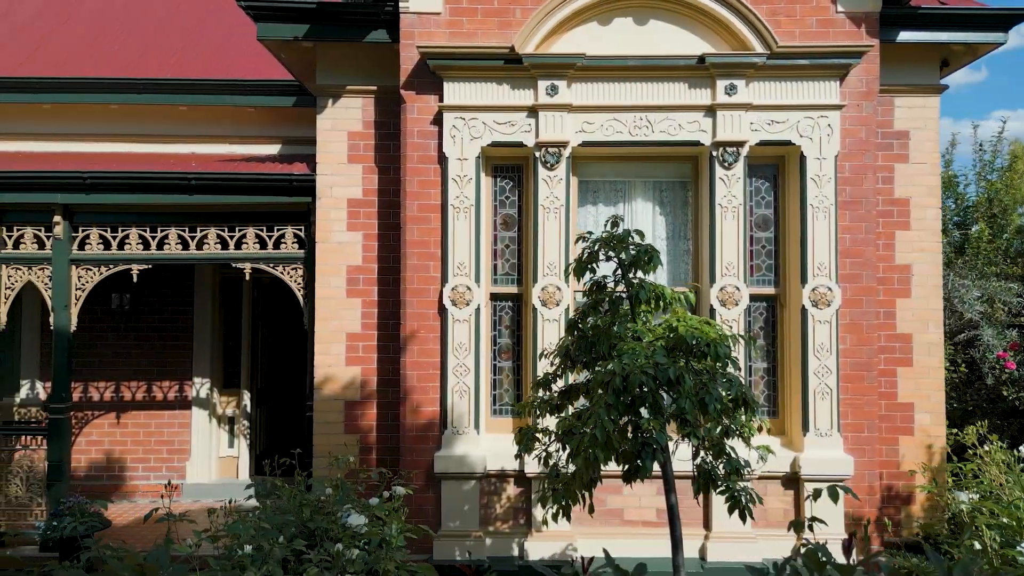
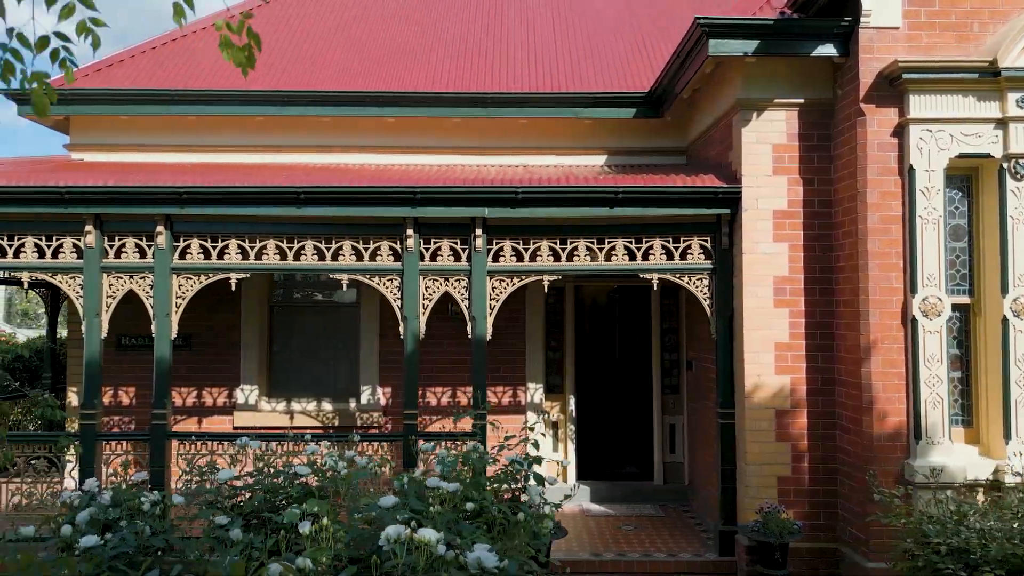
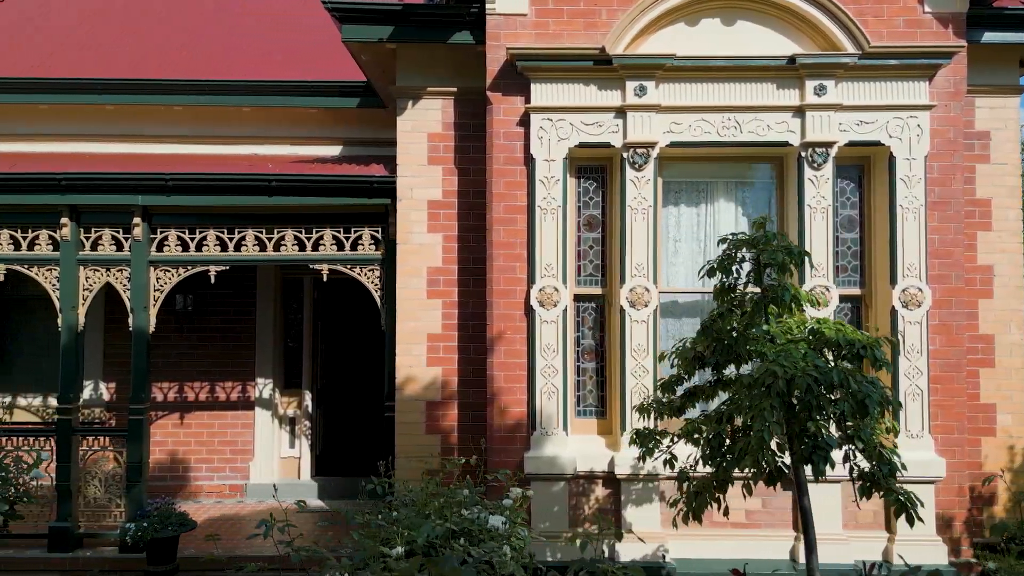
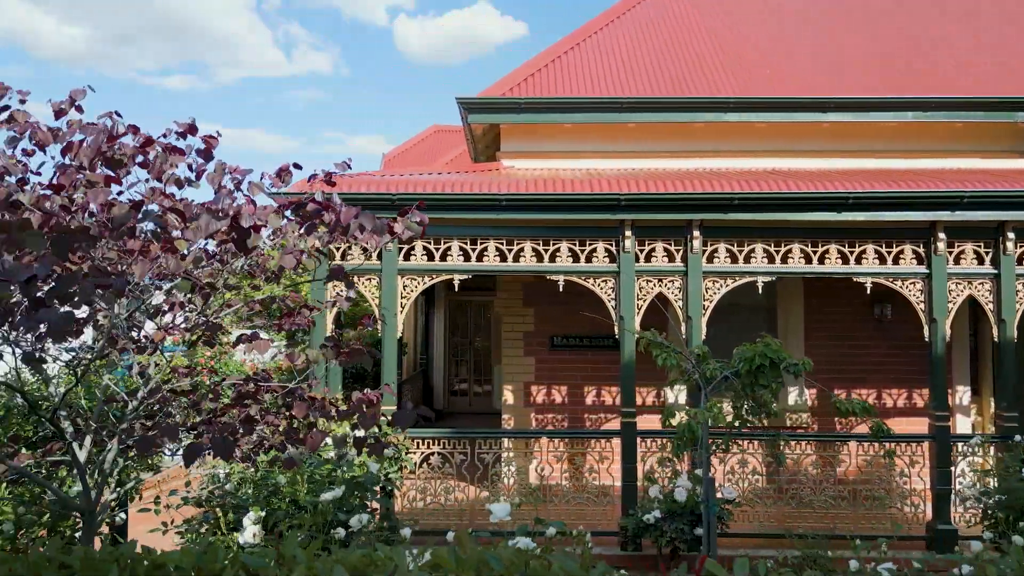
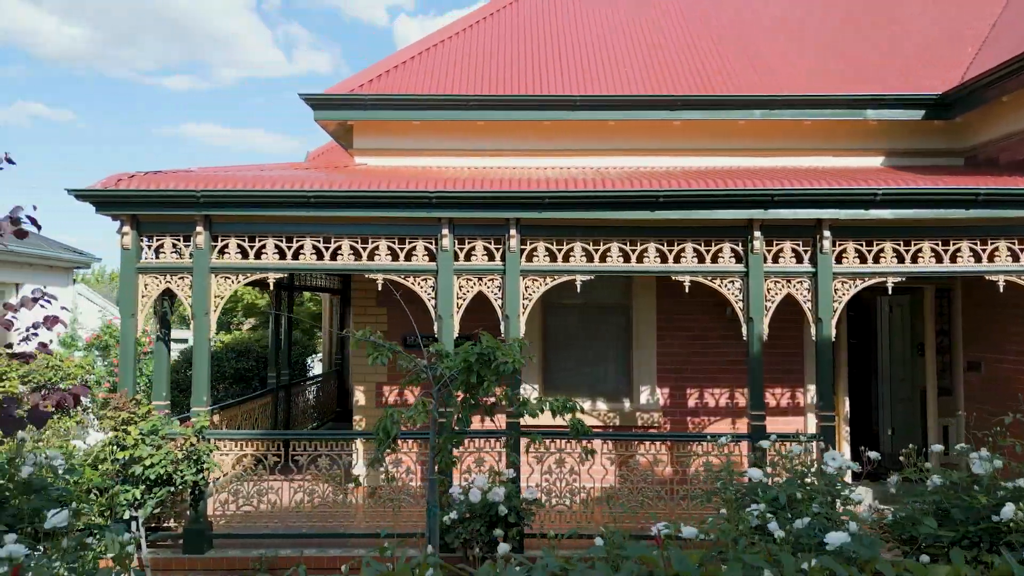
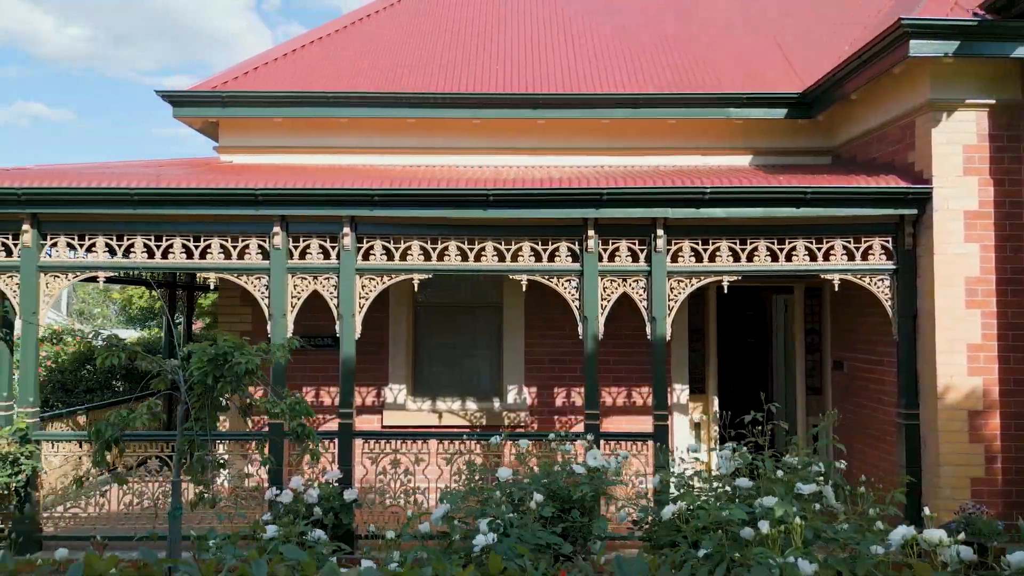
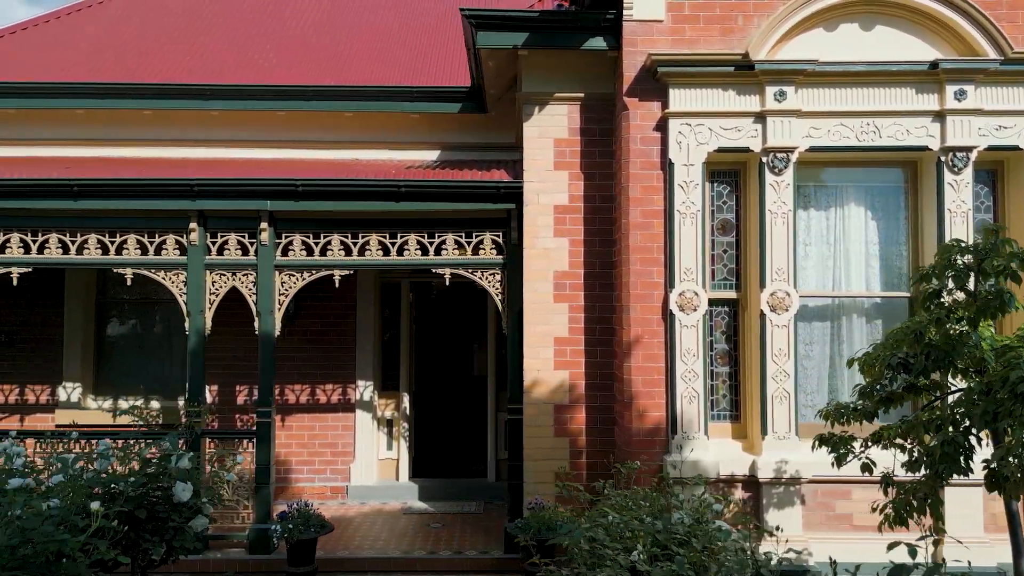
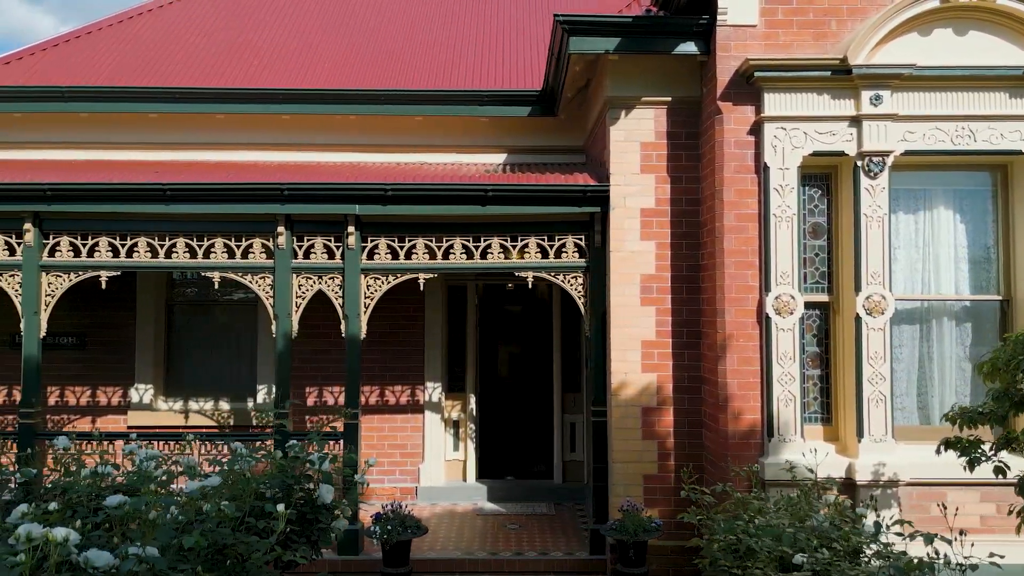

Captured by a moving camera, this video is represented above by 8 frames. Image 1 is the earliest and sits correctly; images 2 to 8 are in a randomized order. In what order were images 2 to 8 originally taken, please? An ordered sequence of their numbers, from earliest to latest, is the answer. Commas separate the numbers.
3, 7, 8, 2, 6, 5, 4
